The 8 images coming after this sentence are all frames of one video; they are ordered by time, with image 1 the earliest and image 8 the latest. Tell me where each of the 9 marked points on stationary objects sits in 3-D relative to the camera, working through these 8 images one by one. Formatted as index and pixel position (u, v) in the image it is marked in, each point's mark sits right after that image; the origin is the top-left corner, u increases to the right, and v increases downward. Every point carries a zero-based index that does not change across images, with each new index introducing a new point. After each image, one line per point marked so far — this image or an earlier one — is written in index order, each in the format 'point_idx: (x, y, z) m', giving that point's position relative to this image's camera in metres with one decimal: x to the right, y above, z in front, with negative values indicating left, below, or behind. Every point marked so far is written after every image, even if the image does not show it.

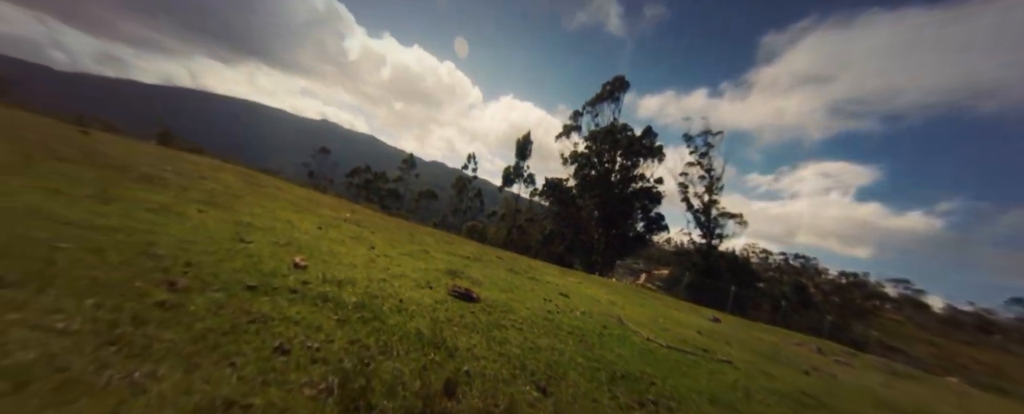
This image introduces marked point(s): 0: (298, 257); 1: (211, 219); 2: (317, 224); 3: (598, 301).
0: (-4.2, -1.0, +6.5) m
1: (-7.8, -0.3, +8.5) m
2: (-8.8, -0.9, +15.0) m
3: (+4.1, -4.6, +16.4) m
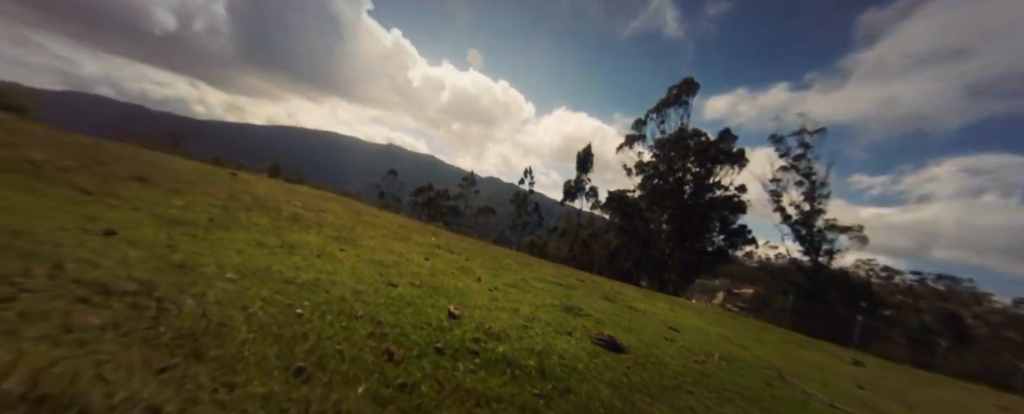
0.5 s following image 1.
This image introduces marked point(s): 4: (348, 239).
0: (-1.3, -2.0, +6.7) m
1: (-4.5, -1.5, +9.3) m
2: (-4.2, -2.3, +15.8) m
3: (+8.7, -5.7, +14.6) m
4: (-6.9, -1.3, +13.7) m
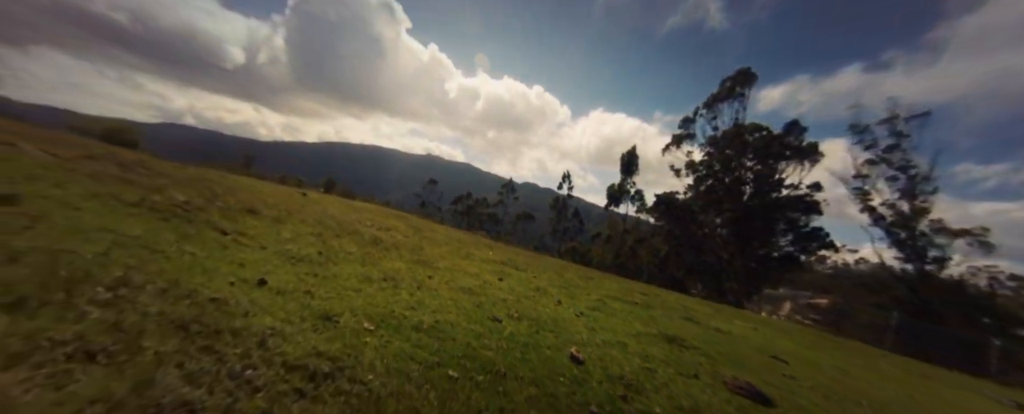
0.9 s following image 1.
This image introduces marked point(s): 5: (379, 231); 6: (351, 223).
0: (+0.9, -2.6, +6.3) m
1: (-1.9, -2.3, +9.2) m
2: (-0.8, -3.2, +15.7) m
3: (+12.0, -6.2, +12.7) m
4: (-3.7, -2.3, +13.9) m
5: (-8.0, -1.6, +19.9) m
6: (-9.4, -1.0, +19.5) m
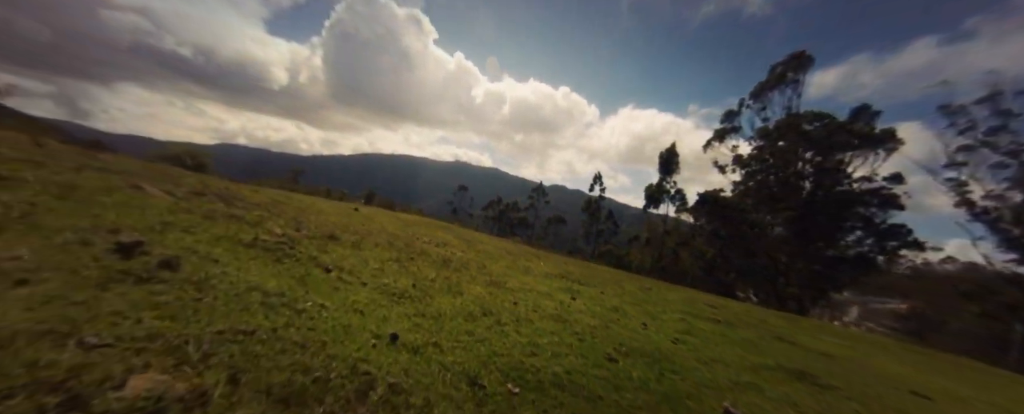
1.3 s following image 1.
0: (+3.1, -3.1, +5.4) m
1: (+0.6, -2.9, +8.7) m
2: (+2.5, -3.9, +15.0) m
3: (+15.0, -6.4, +10.6) m
4: (-0.7, -3.1, +13.5) m
5: (-4.4, -2.6, +19.9) m
6: (-5.8, -2.0, +19.6) m
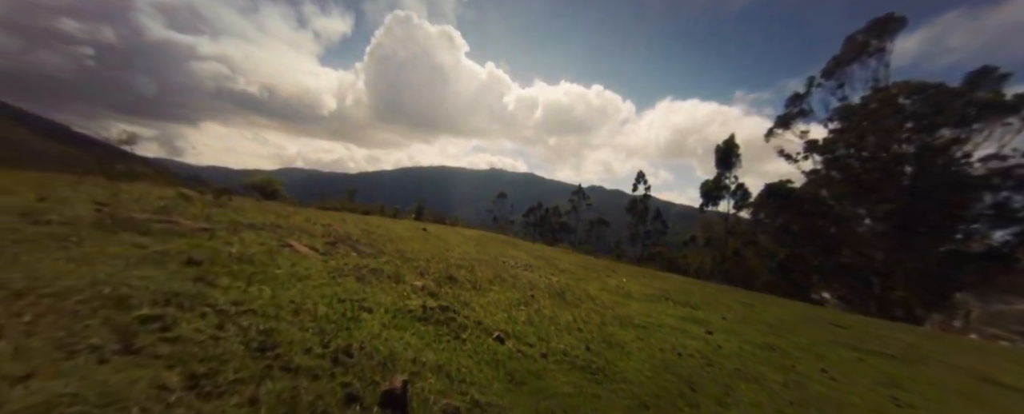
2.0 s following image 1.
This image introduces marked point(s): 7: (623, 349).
0: (+6.6, -3.7, +3.4) m
1: (+4.5, -3.7, +7.0) m
2: (+7.3, -4.7, +12.9) m
3: (+19.2, -6.3, +6.9) m
4: (+3.9, -4.0, +12.0) m
5: (+1.1, -3.8, +18.8) m
6: (-0.4, -3.3, +18.8) m
7: (+2.5, -3.1, +6.9) m
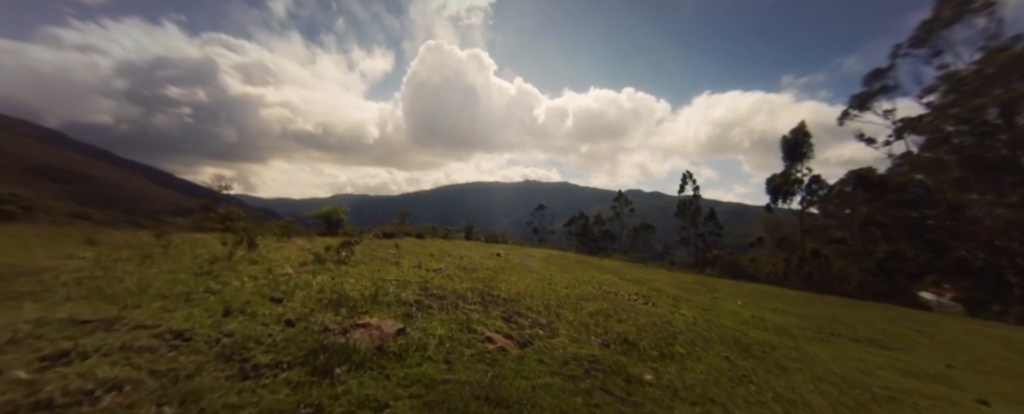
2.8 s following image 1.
0: (+10.5, -4.0, +0.1) m
1: (+9.0, -4.2, +3.9) m
2: (+12.5, -5.3, +9.4) m
3: (+23.6, -5.8, +1.7) m
4: (+9.1, -4.8, +8.9) m
5: (+7.2, -5.1, +16.0) m
6: (+5.7, -4.7, +16.2) m
7: (+6.9, -3.9, +4.1) m
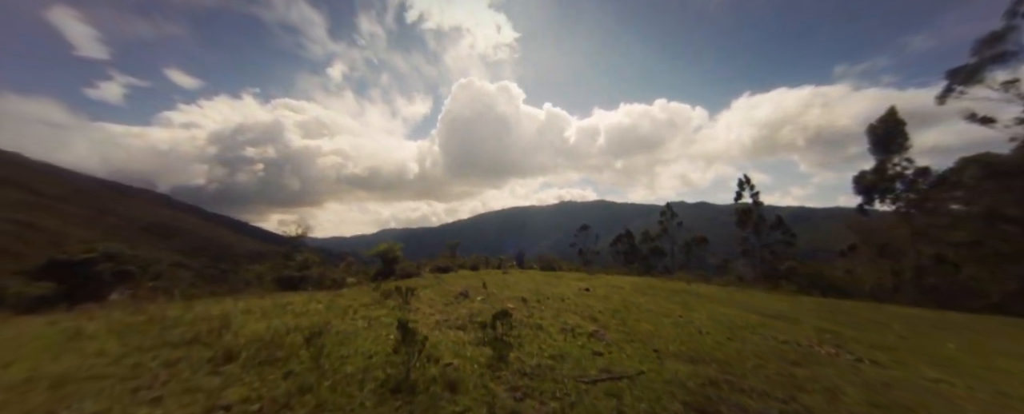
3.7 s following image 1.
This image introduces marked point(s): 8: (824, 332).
0: (+14.4, -3.3, -5.0) m
1: (+13.5, -4.0, -1.0) m
2: (+17.9, -5.1, +3.8) m
3: (+27.8, -4.1, -5.3) m
4: (+14.4, -4.9, +3.9) m
5: (+13.5, -5.8, +11.1) m
6: (+12.0, -5.6, +11.5) m
7: (+11.4, -3.8, -0.5) m
8: (+17.5, -7.0, +17.5) m
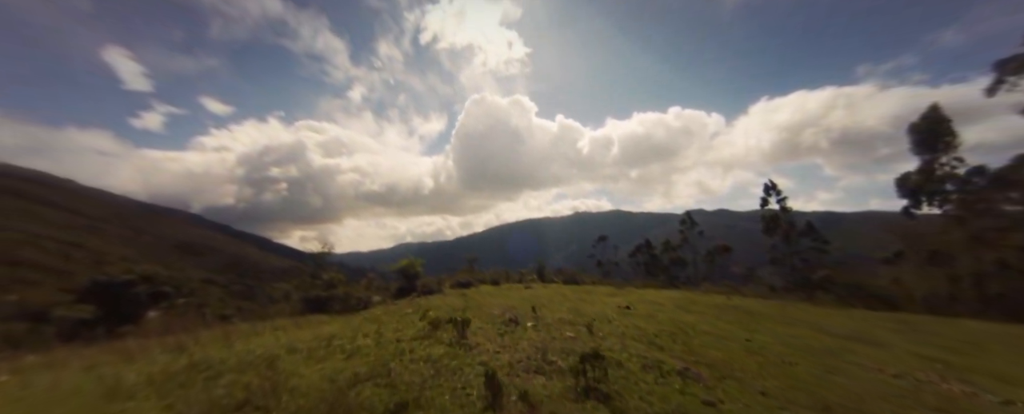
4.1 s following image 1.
0: (+15.8, -2.9, -7.2) m
1: (+15.1, -3.8, -3.3) m
2: (+19.7, -4.9, +1.3) m
3: (+29.1, -3.4, -8.2) m
4: (+16.2, -4.8, +1.5) m
5: (+15.8, -6.0, +8.8) m
6: (+14.3, -5.9, +9.3) m
7: (+13.0, -3.7, -2.6) m
8: (+20.1, -7.3, +14.9) m
